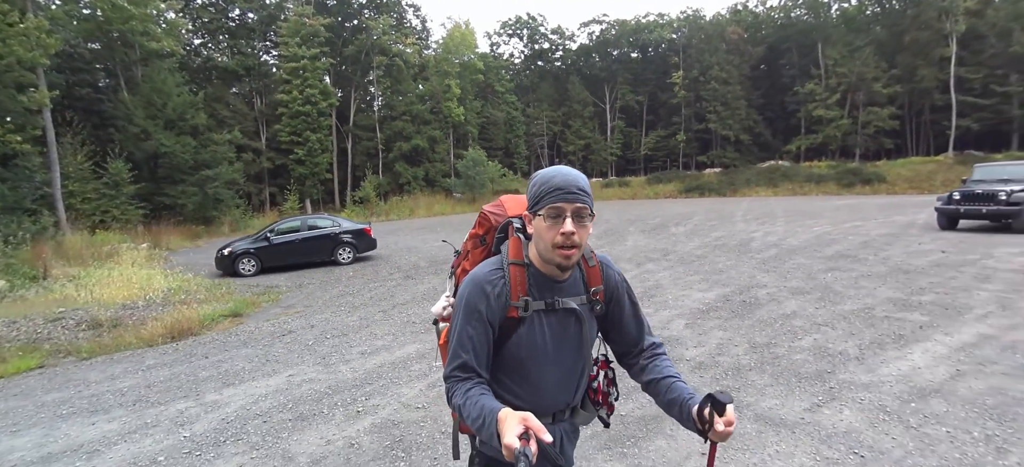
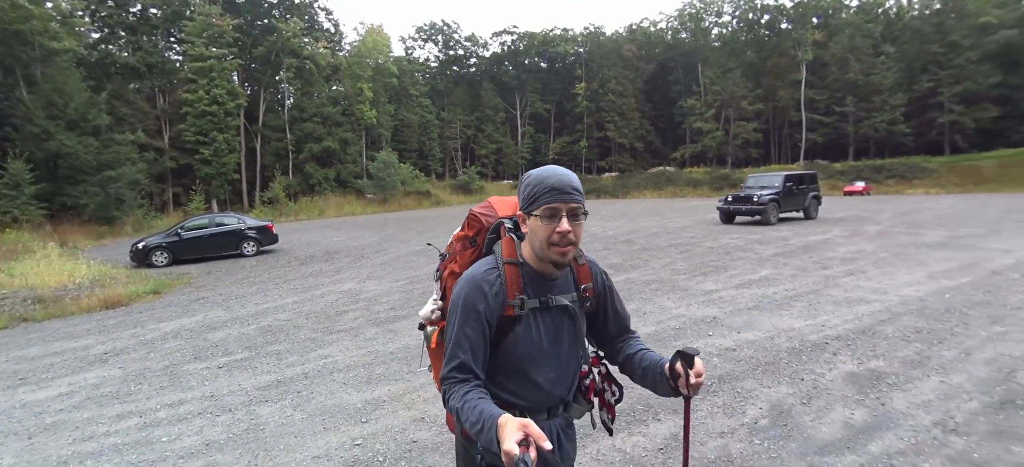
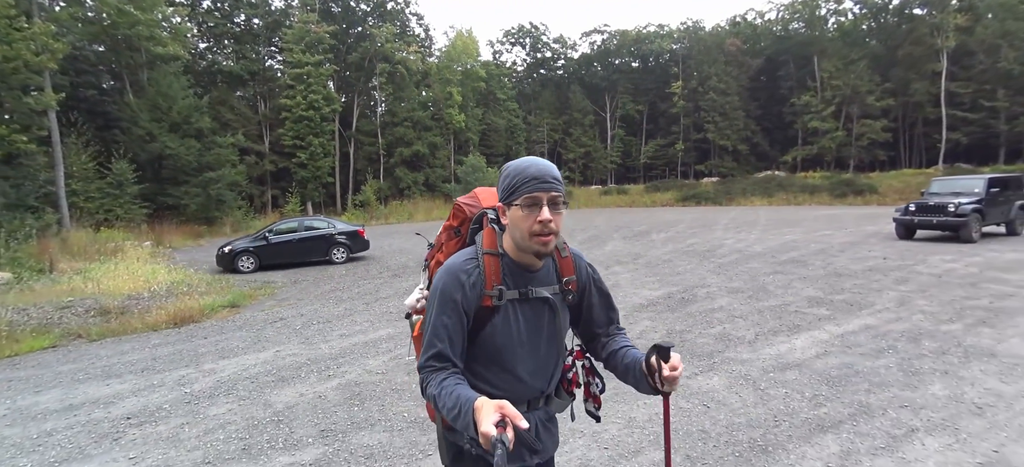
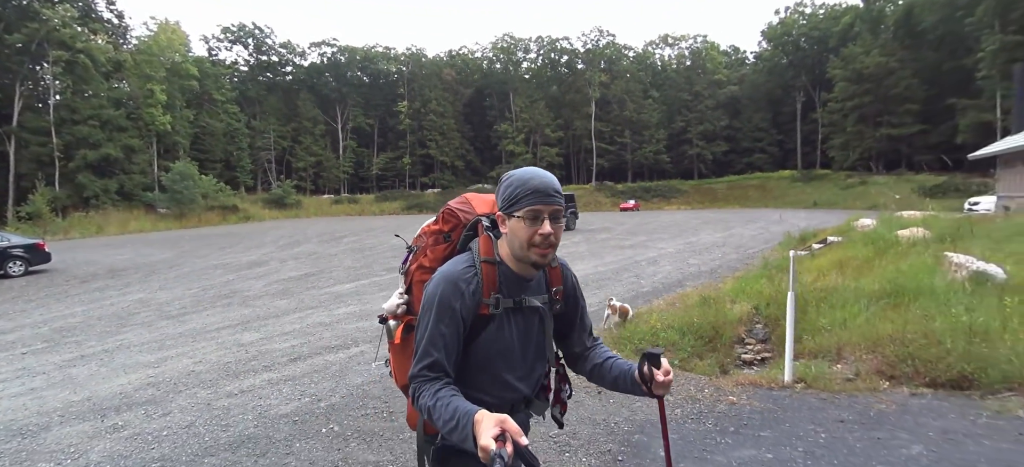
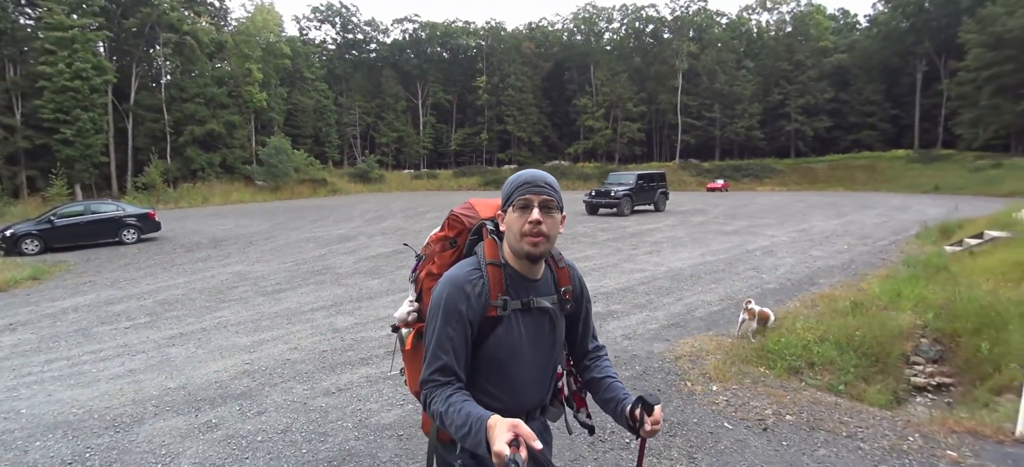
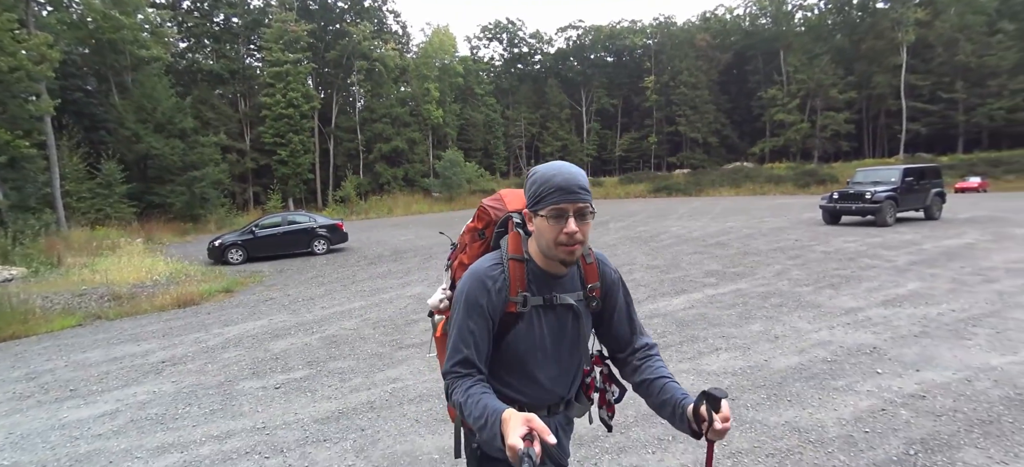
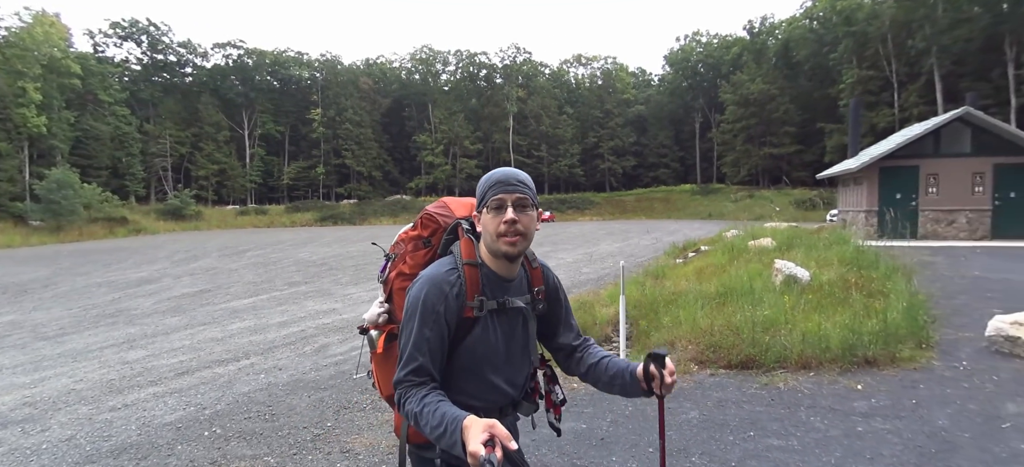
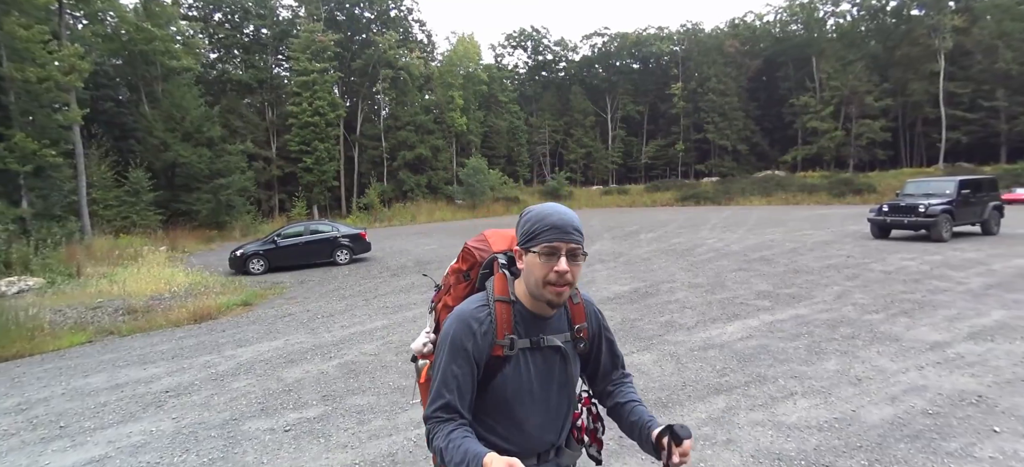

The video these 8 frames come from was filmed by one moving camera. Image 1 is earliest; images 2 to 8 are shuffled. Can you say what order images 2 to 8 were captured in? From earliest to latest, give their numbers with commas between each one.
3, 8, 6, 2, 5, 4, 7
